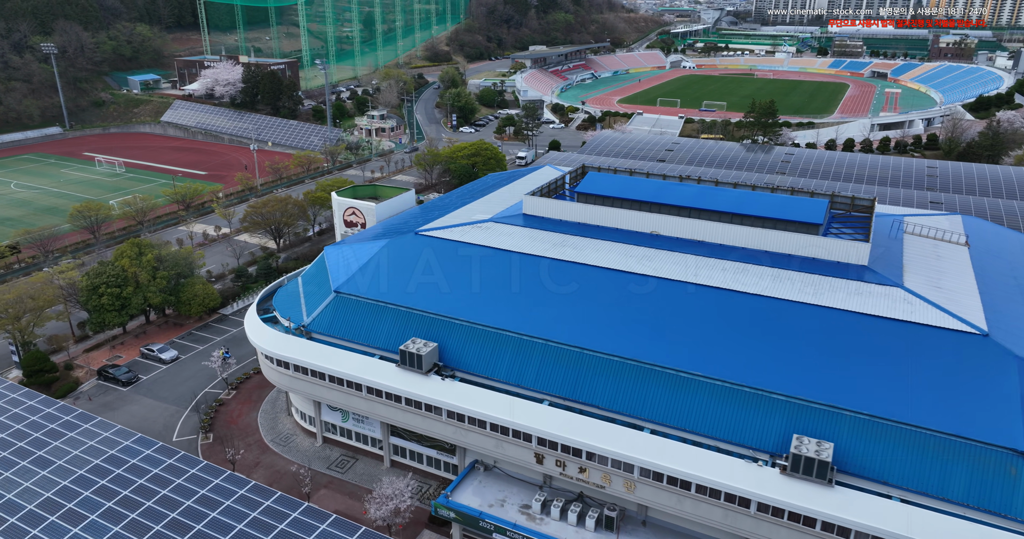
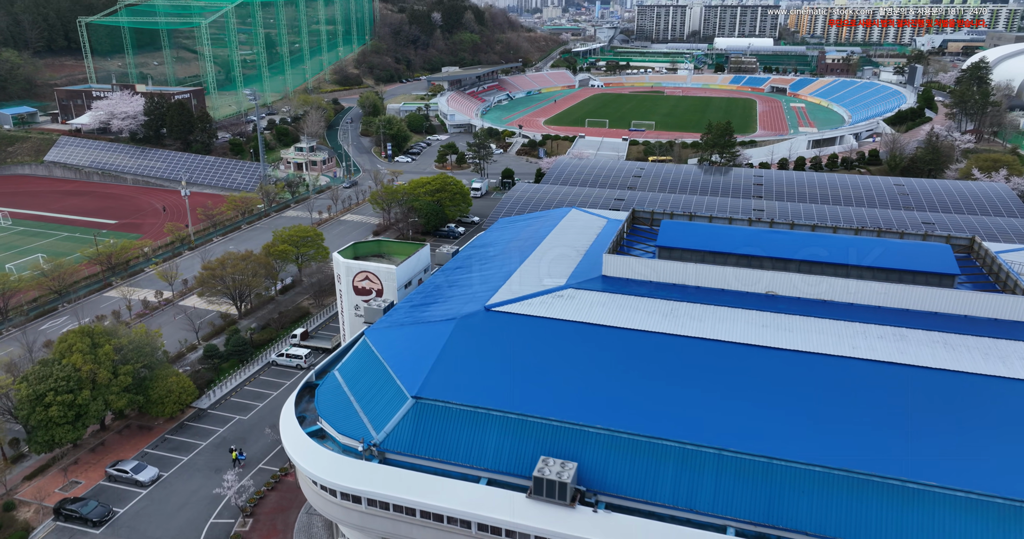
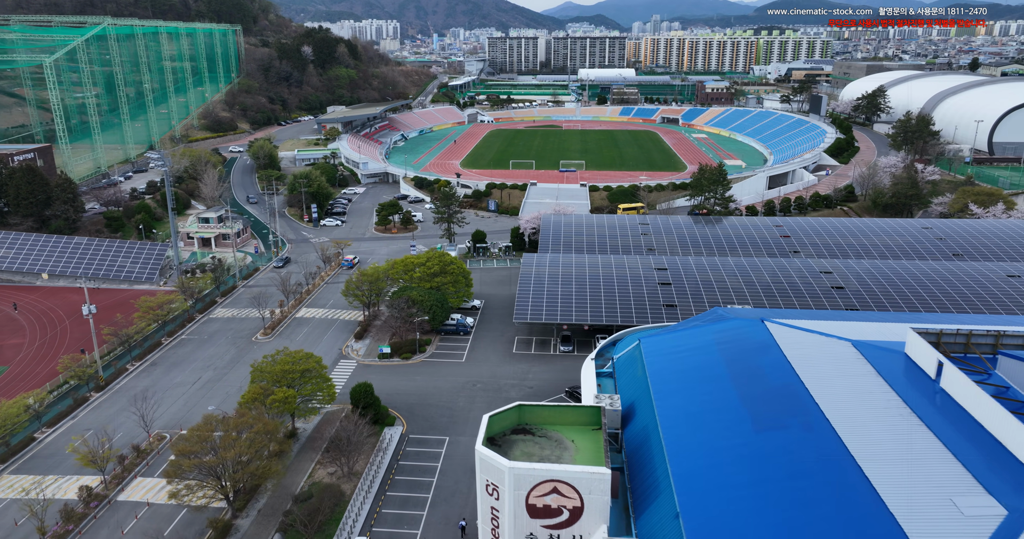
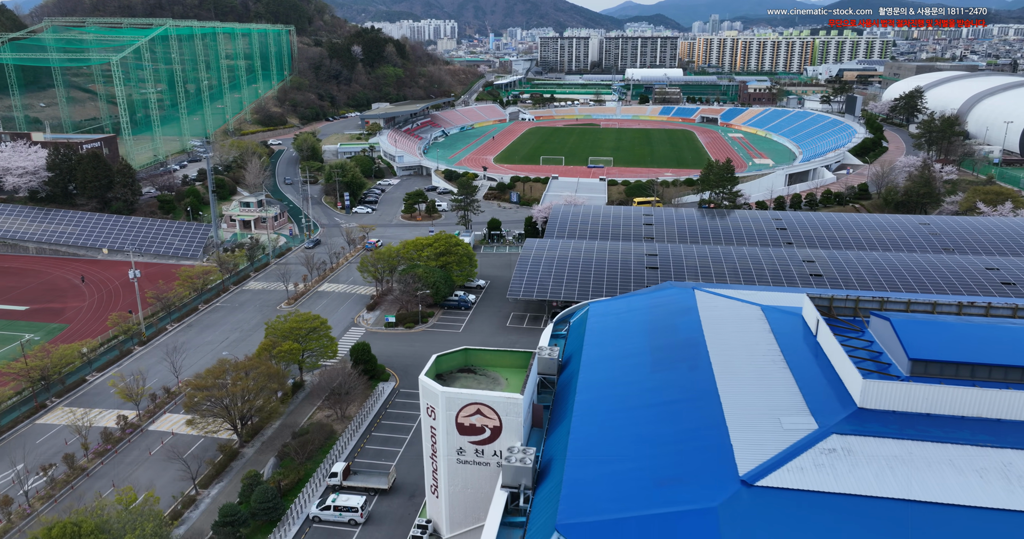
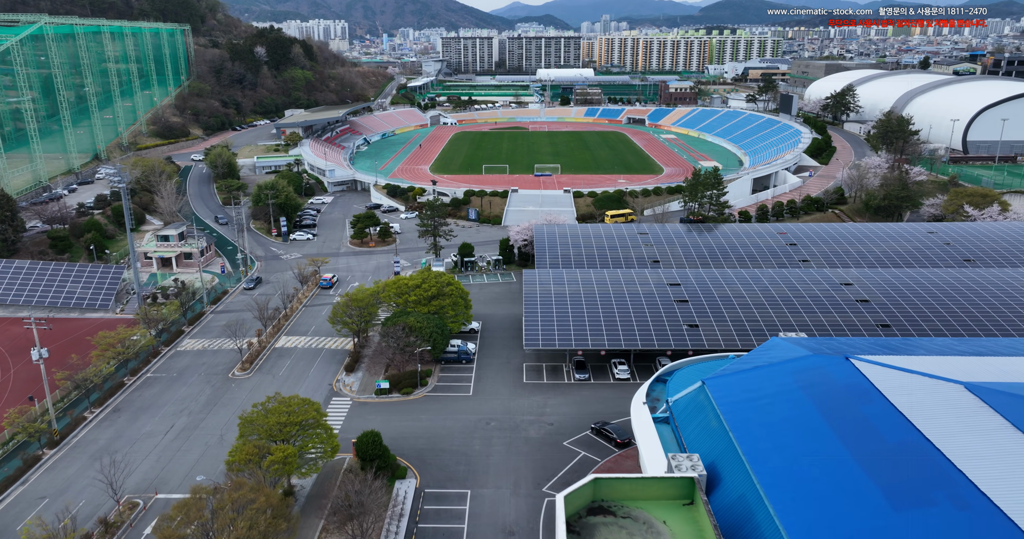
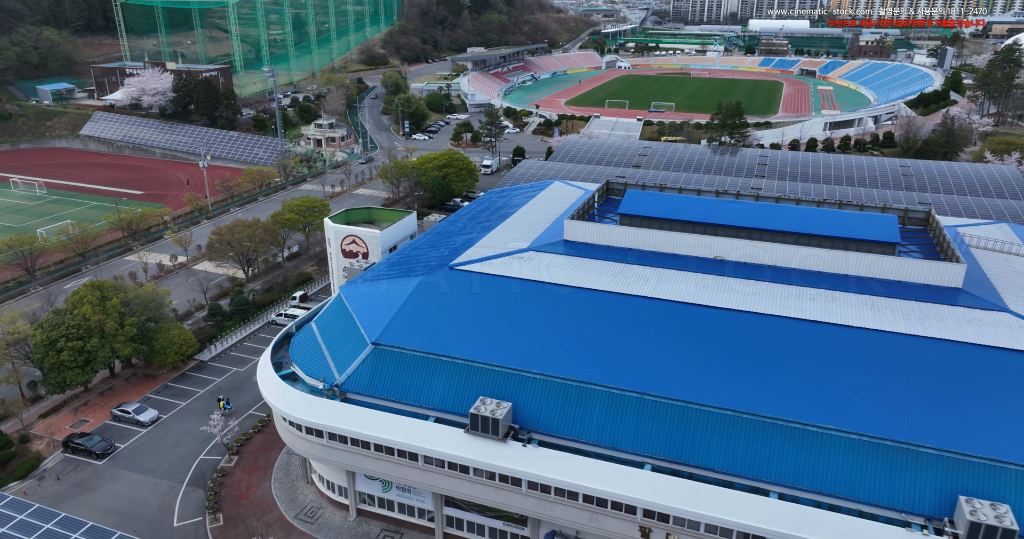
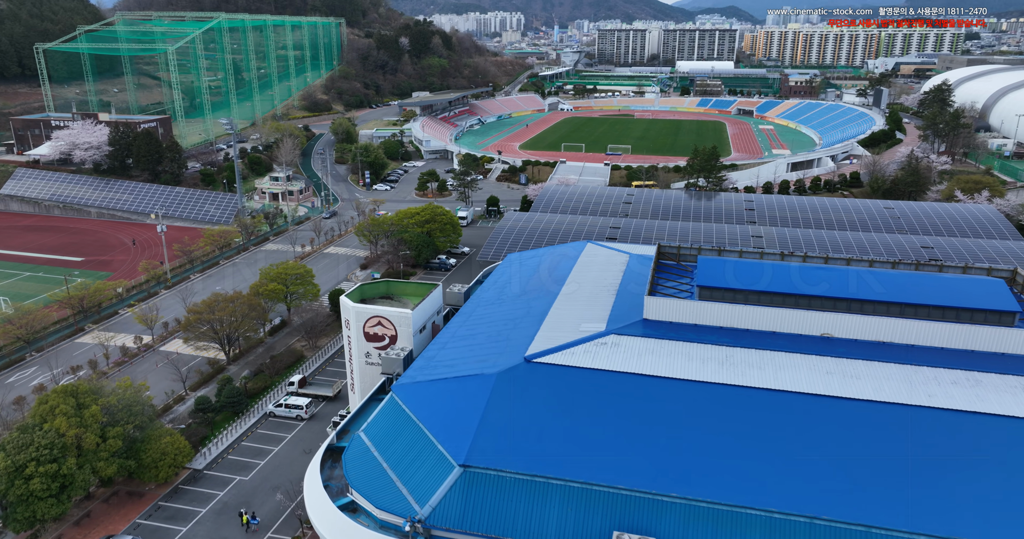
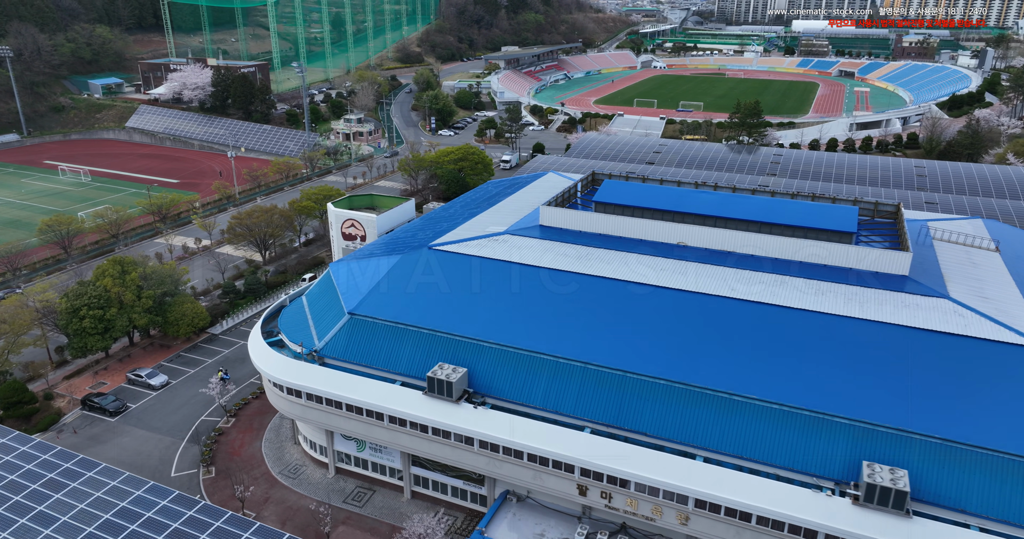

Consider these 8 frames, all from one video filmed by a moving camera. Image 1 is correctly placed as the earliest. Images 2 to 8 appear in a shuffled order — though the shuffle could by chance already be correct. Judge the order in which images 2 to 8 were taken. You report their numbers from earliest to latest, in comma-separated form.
8, 6, 2, 7, 4, 3, 5
